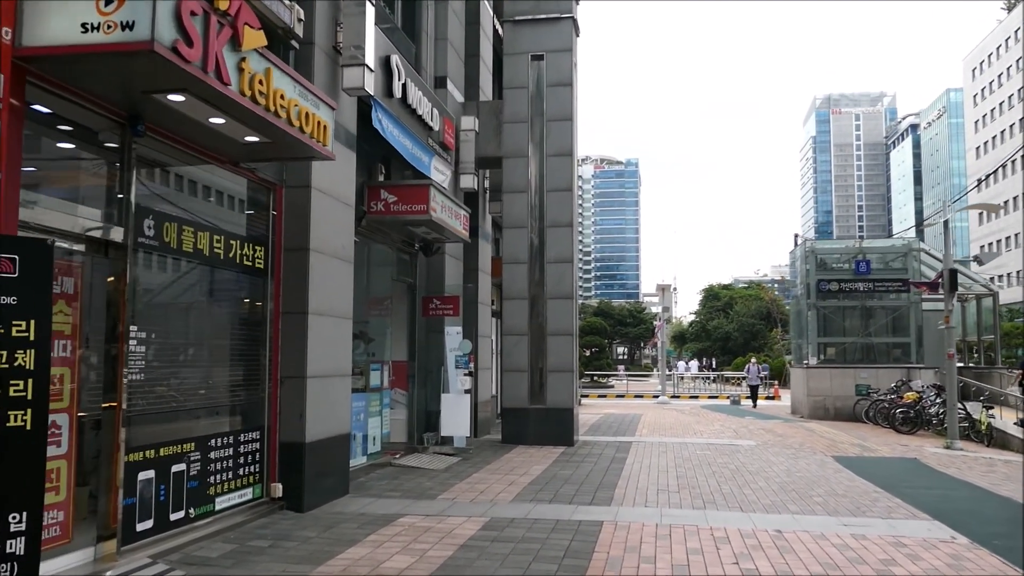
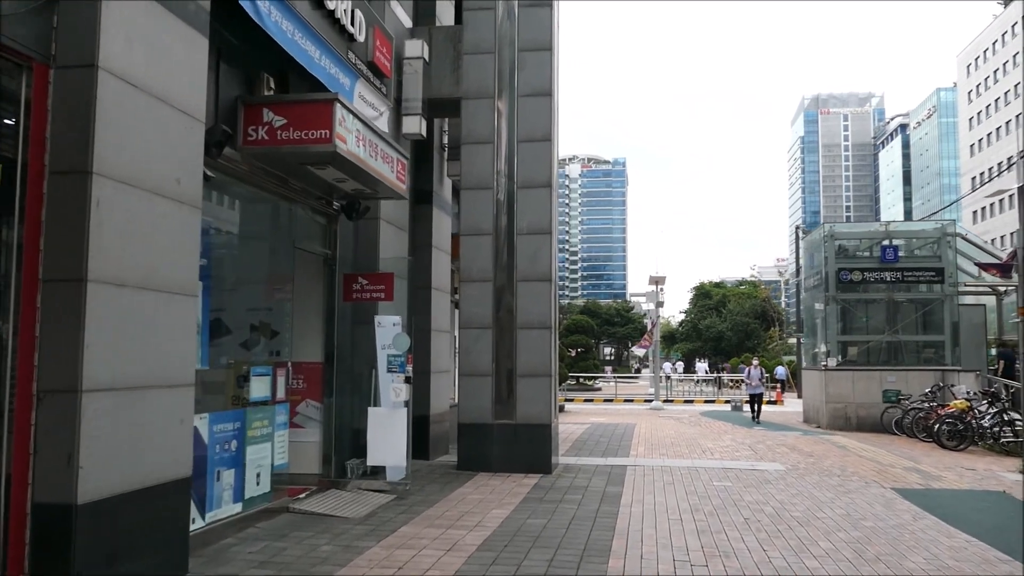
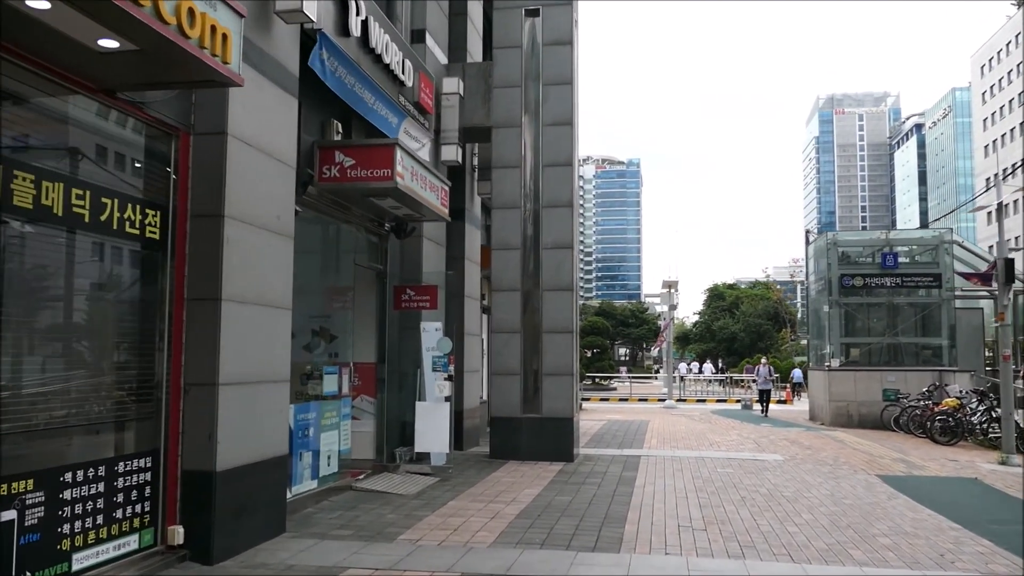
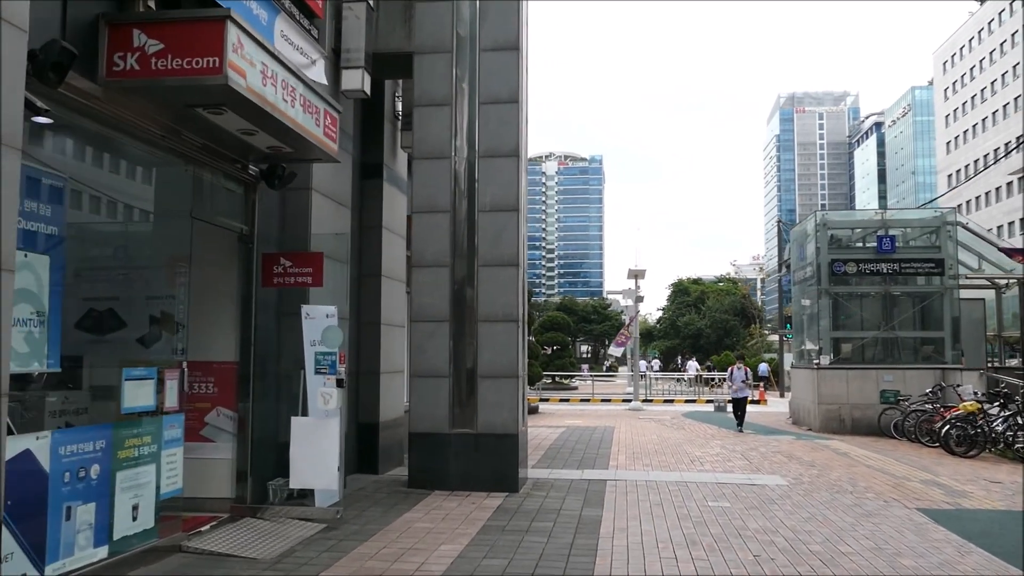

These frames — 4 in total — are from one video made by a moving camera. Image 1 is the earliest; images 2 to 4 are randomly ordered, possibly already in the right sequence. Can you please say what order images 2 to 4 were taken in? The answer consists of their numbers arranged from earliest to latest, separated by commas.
3, 2, 4
